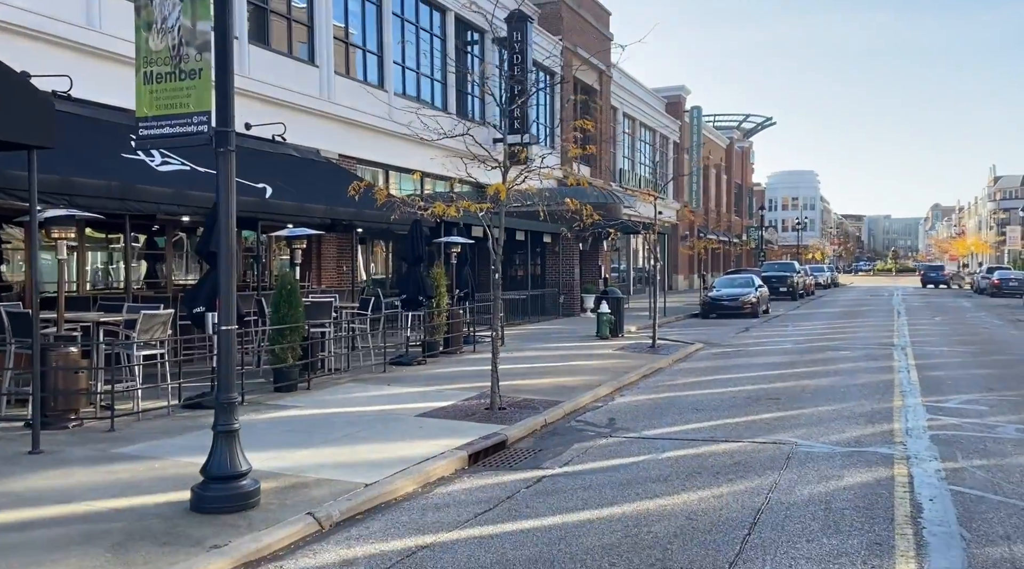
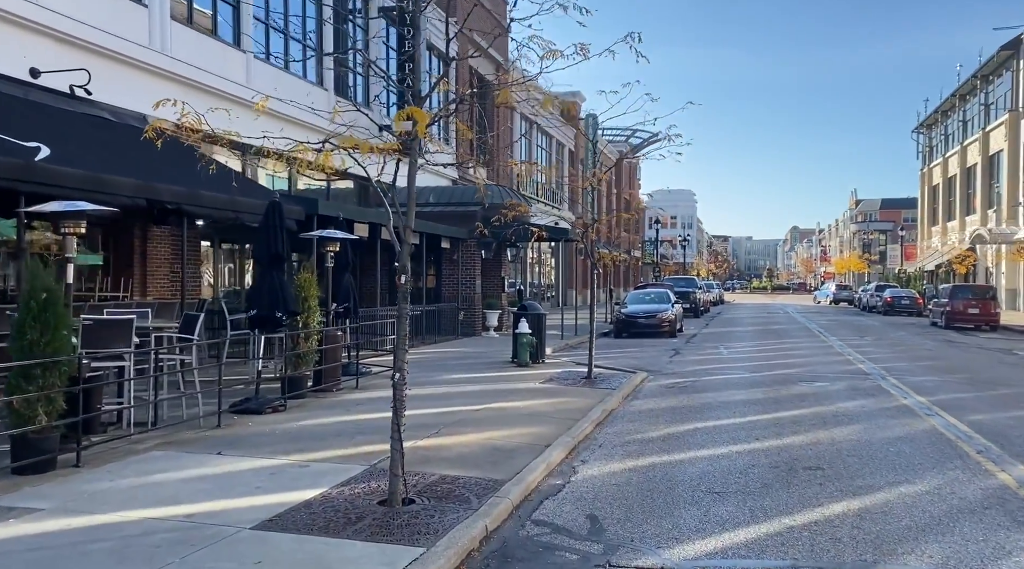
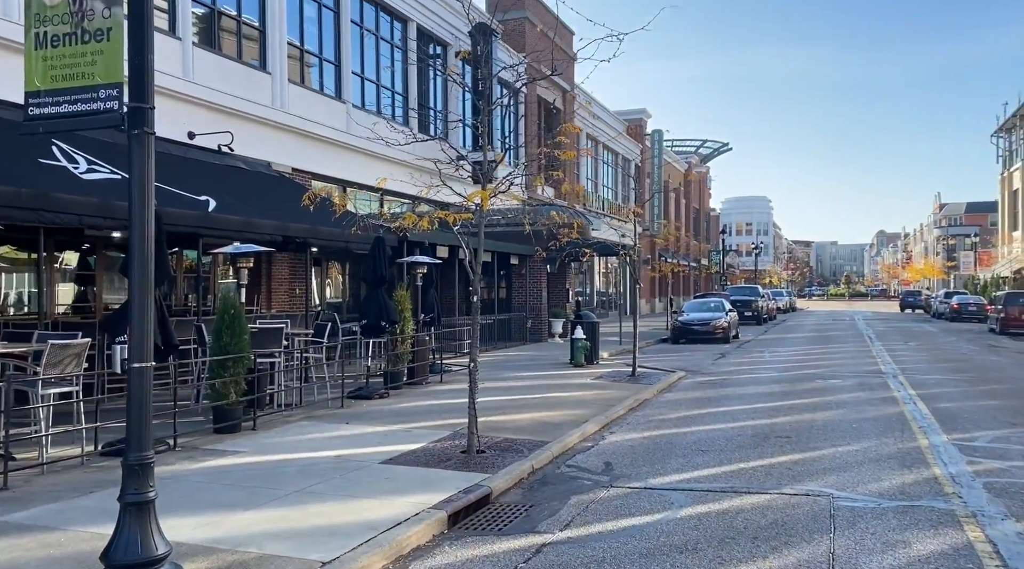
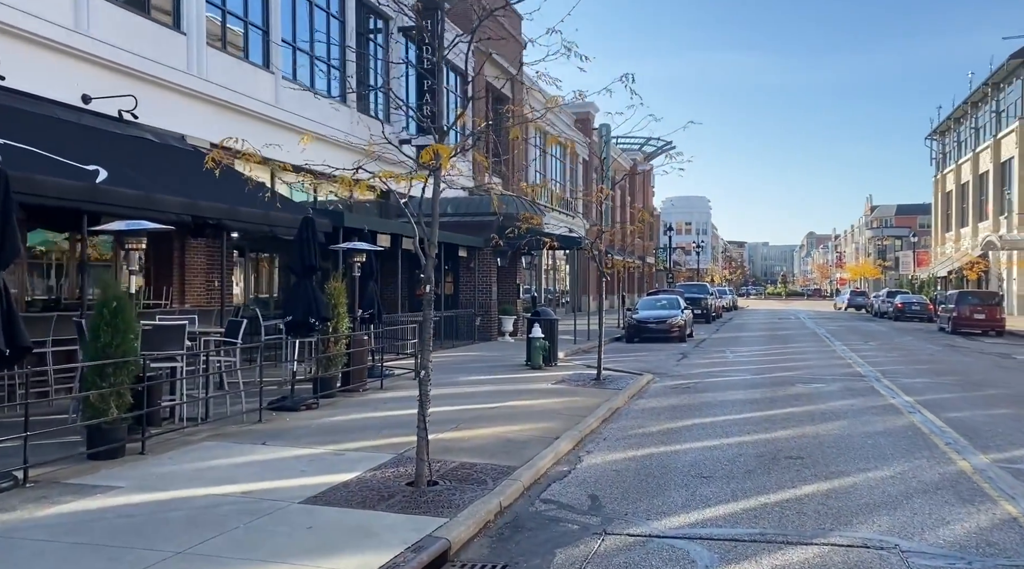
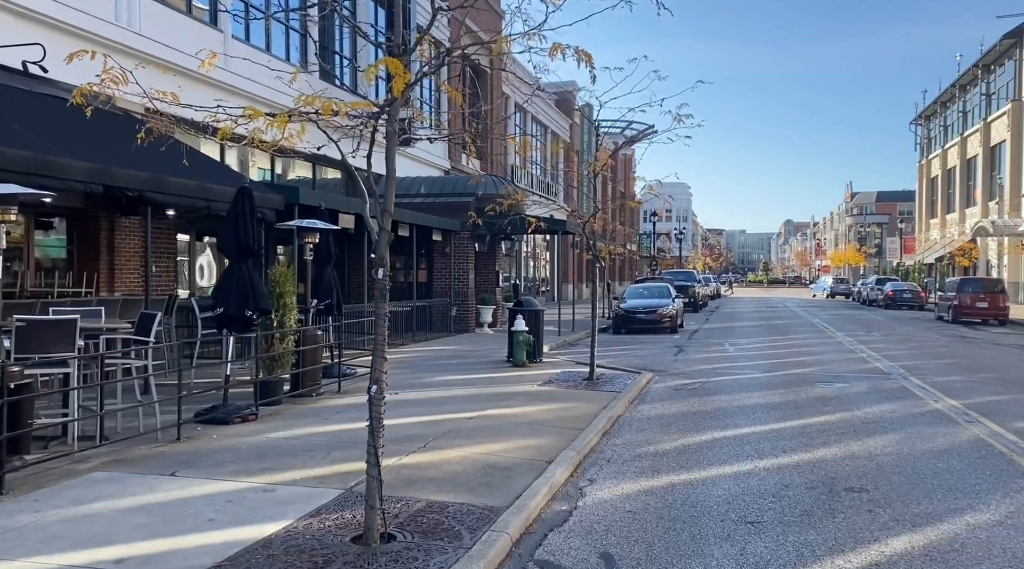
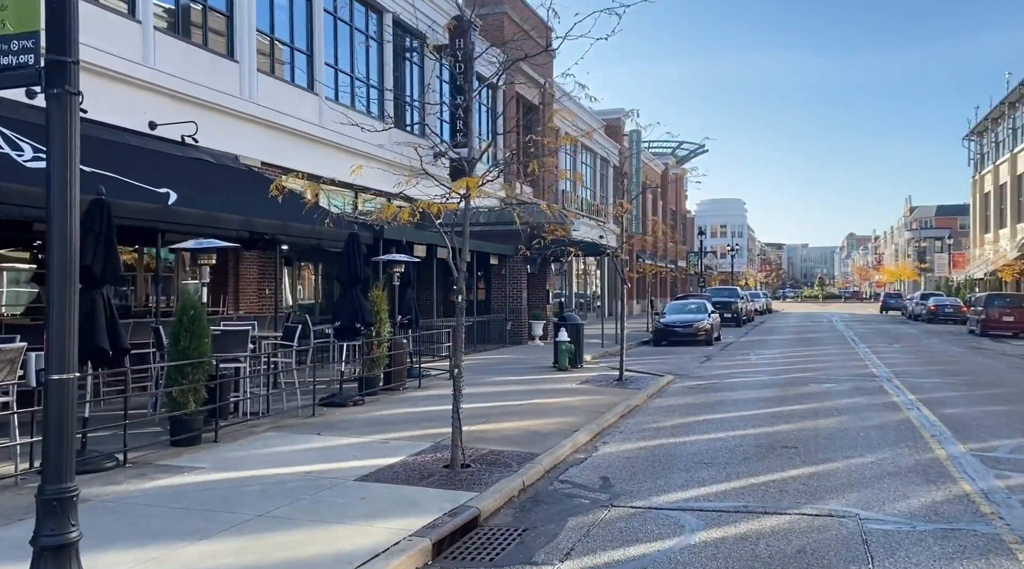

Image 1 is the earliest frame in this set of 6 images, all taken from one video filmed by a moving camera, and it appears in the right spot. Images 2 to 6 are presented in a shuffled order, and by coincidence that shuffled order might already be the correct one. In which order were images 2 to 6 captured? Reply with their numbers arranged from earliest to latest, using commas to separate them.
3, 6, 4, 2, 5
